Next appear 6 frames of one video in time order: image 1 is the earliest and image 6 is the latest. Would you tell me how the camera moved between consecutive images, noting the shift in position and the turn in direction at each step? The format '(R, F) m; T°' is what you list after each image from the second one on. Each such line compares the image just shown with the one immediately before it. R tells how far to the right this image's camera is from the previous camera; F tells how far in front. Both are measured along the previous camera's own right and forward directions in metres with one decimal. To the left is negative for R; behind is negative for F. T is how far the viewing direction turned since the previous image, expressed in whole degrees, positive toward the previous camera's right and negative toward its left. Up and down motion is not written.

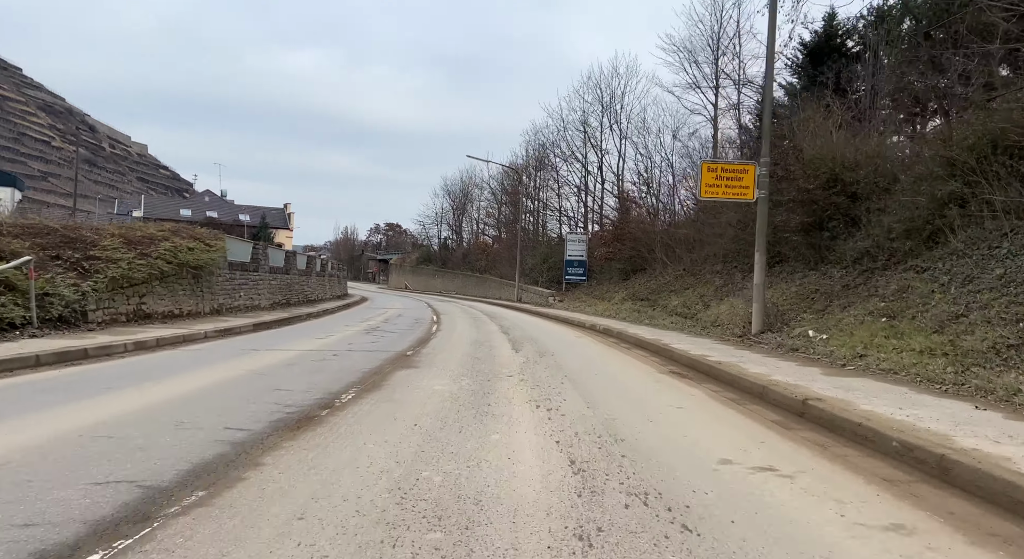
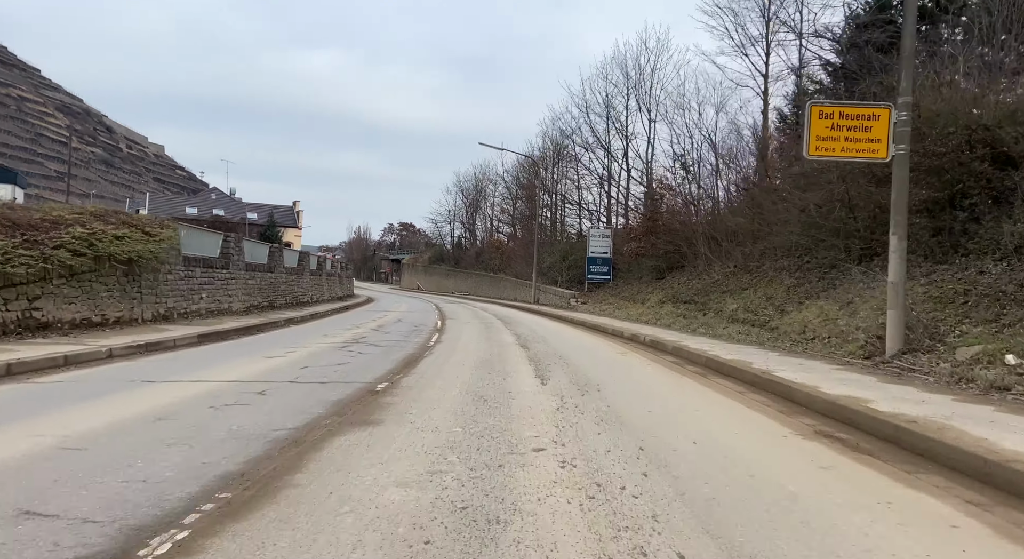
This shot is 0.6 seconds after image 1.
(-0.1, +4.0) m; -1°
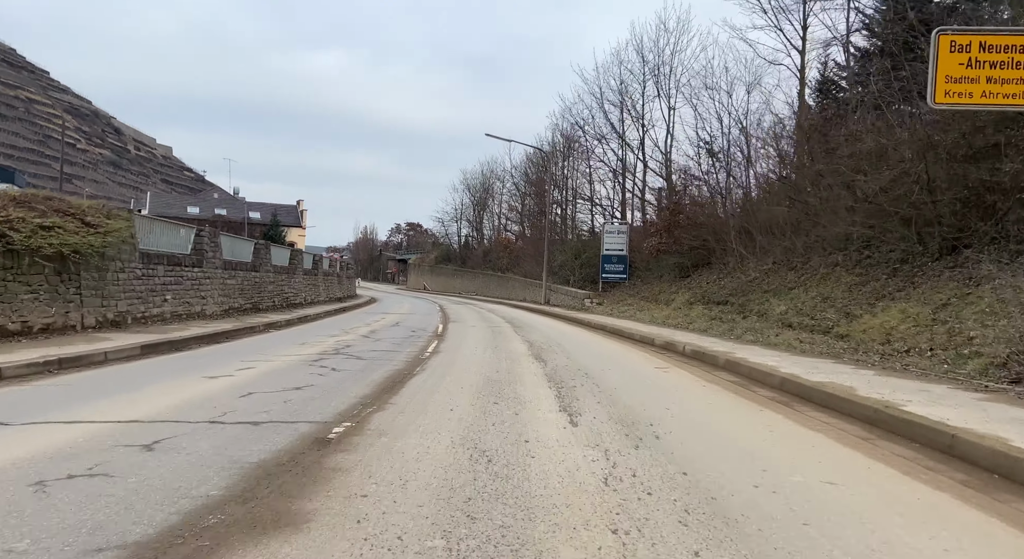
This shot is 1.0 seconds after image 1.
(-0.1, +2.5) m; -1°
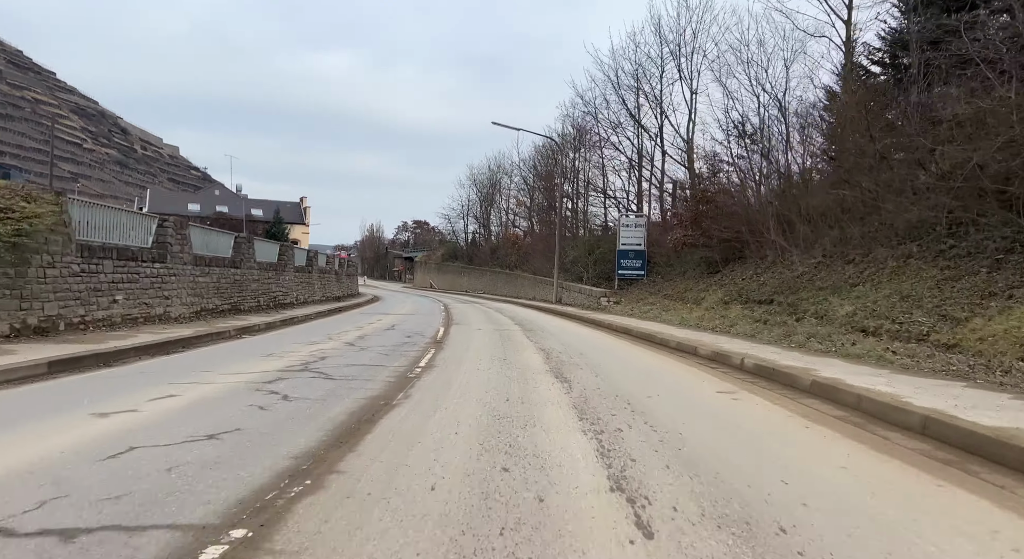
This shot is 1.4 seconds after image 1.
(-0.1, +2.5) m; -1°
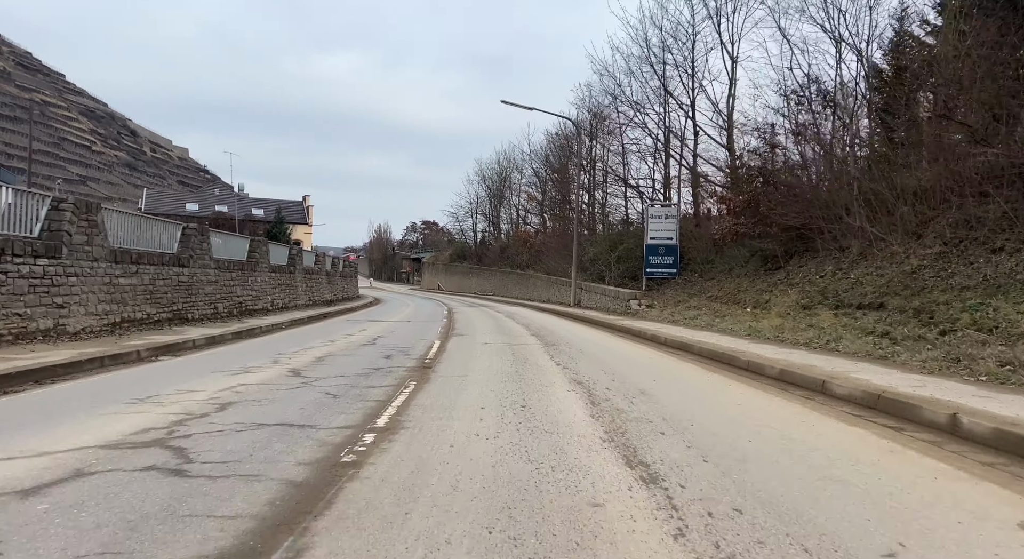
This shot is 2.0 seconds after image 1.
(-0.1, +4.2) m; -1°
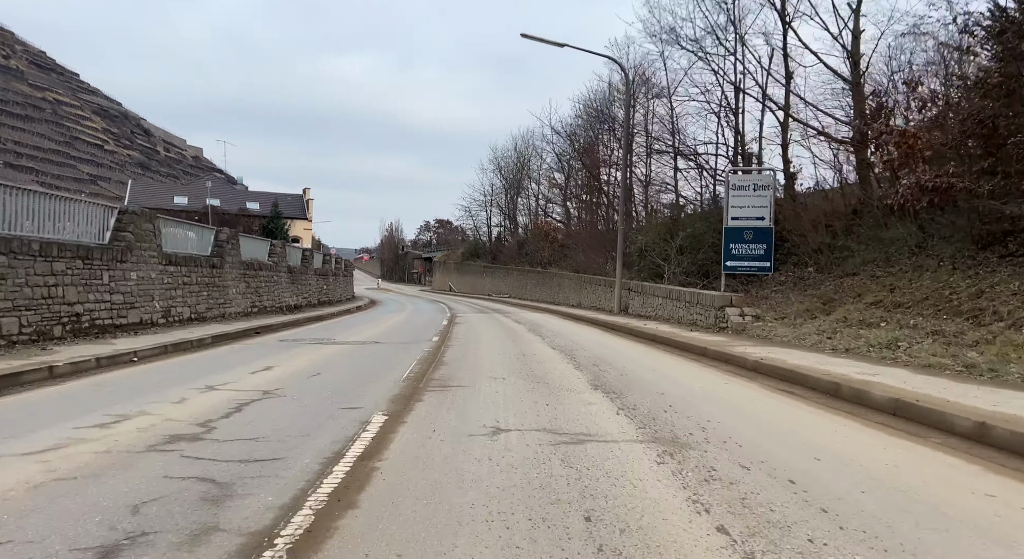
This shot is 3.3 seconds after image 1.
(-0.3, +8.7) m; -1°
